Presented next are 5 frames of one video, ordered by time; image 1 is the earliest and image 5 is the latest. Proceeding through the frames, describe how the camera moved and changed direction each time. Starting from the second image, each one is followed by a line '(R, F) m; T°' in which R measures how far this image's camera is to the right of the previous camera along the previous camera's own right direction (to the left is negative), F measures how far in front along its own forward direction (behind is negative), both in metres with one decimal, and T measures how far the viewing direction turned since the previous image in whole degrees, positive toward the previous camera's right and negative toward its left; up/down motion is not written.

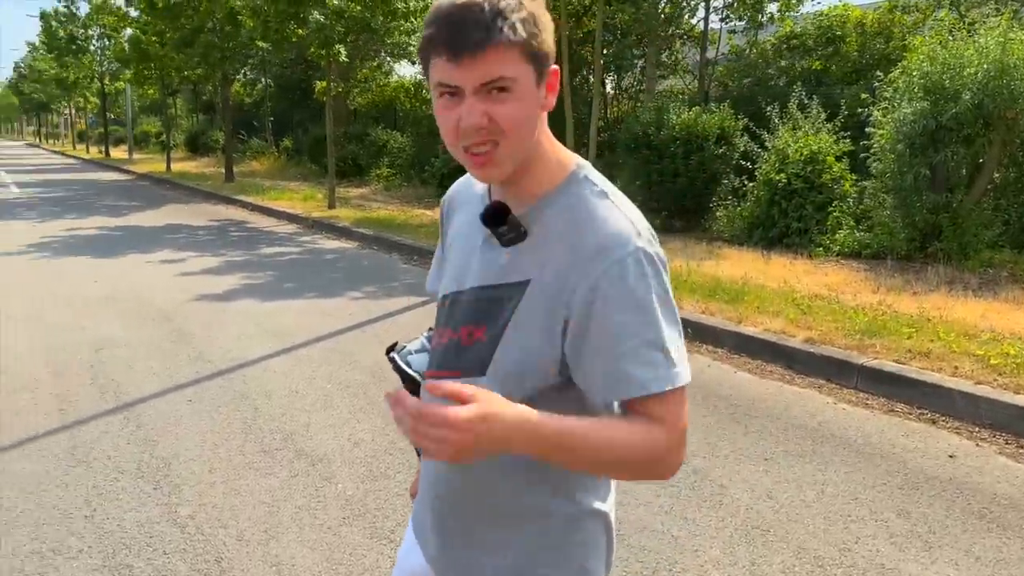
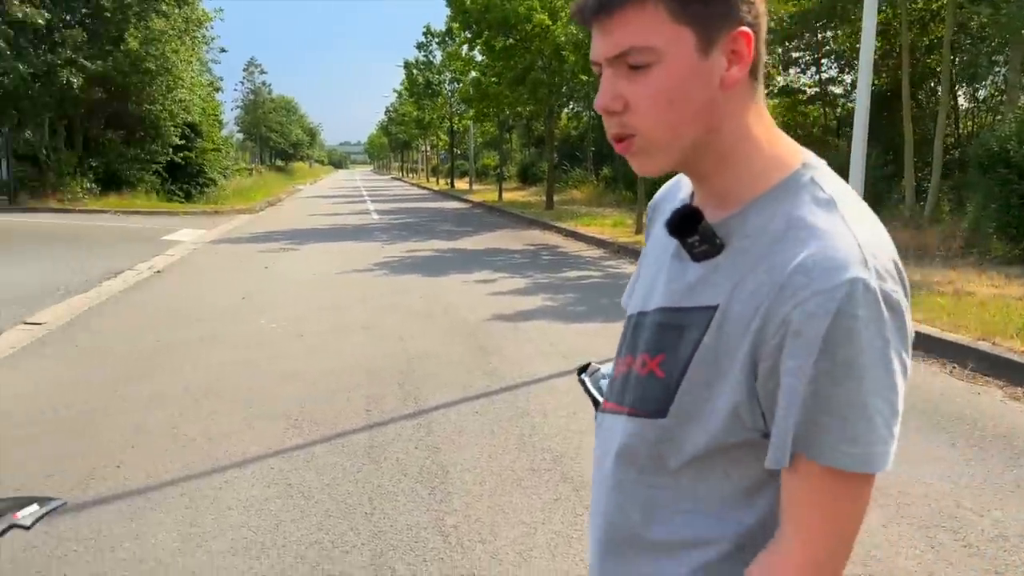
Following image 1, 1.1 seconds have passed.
(+0.2, +0.2) m; -22°
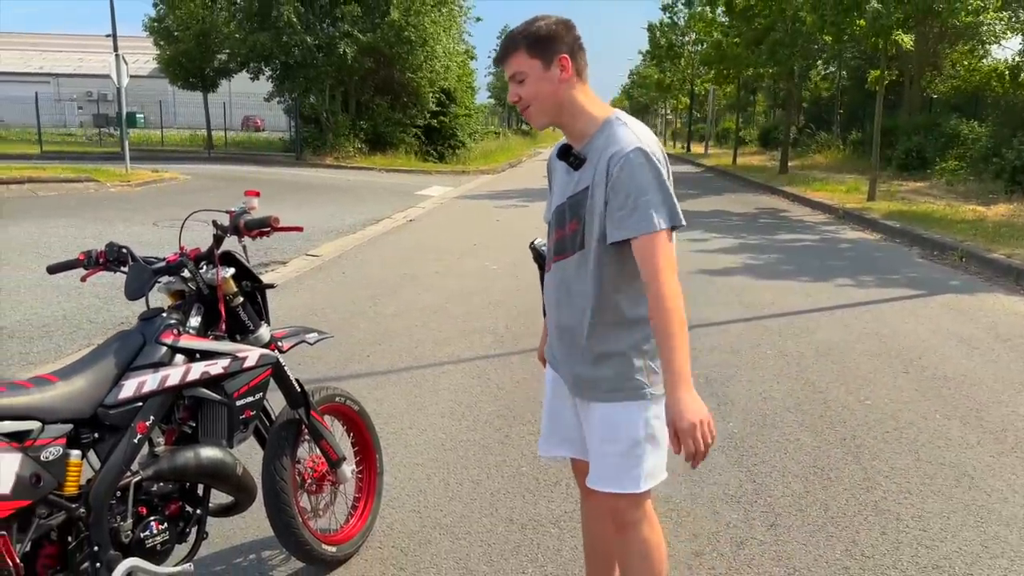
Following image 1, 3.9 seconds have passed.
(+0.5, -0.9) m; -16°
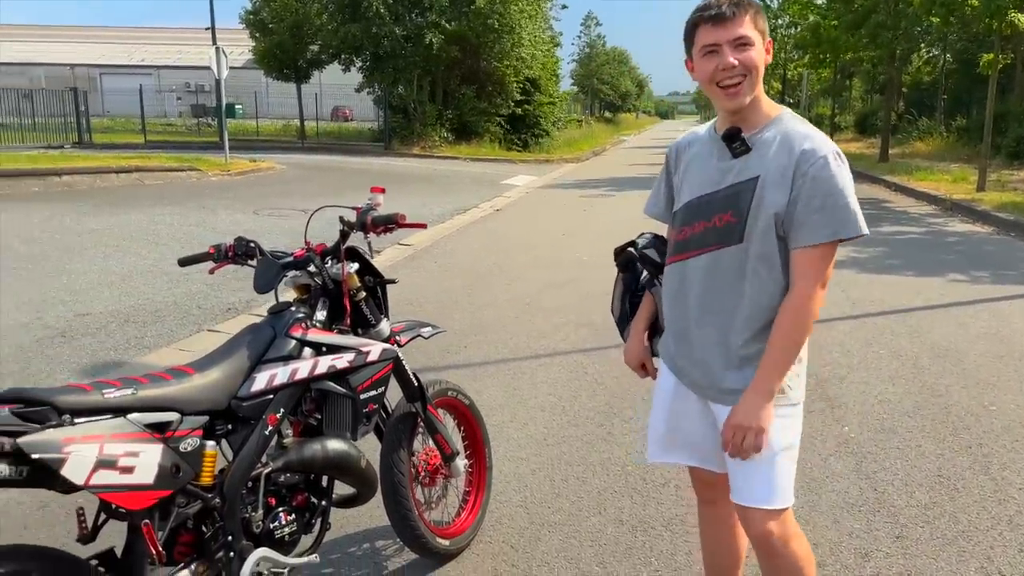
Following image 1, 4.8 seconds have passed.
(-0.1, 0.0) m; -6°
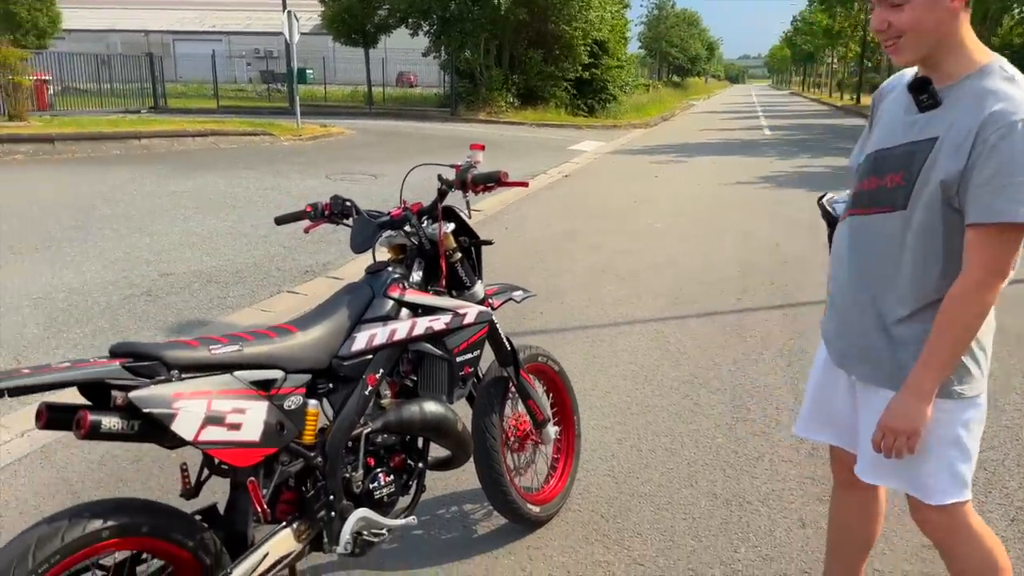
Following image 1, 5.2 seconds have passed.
(-0.1, +0.1) m; -4°
